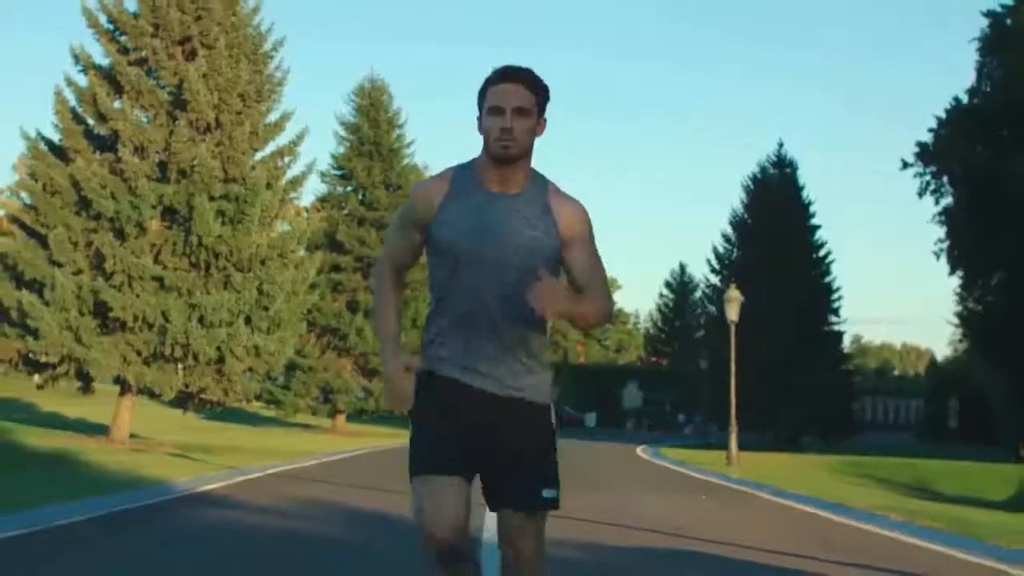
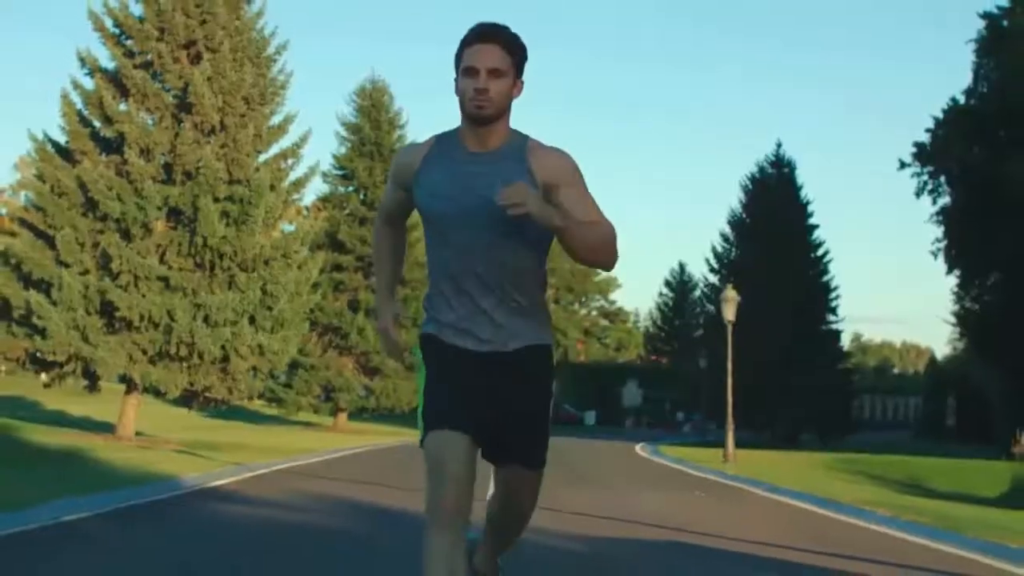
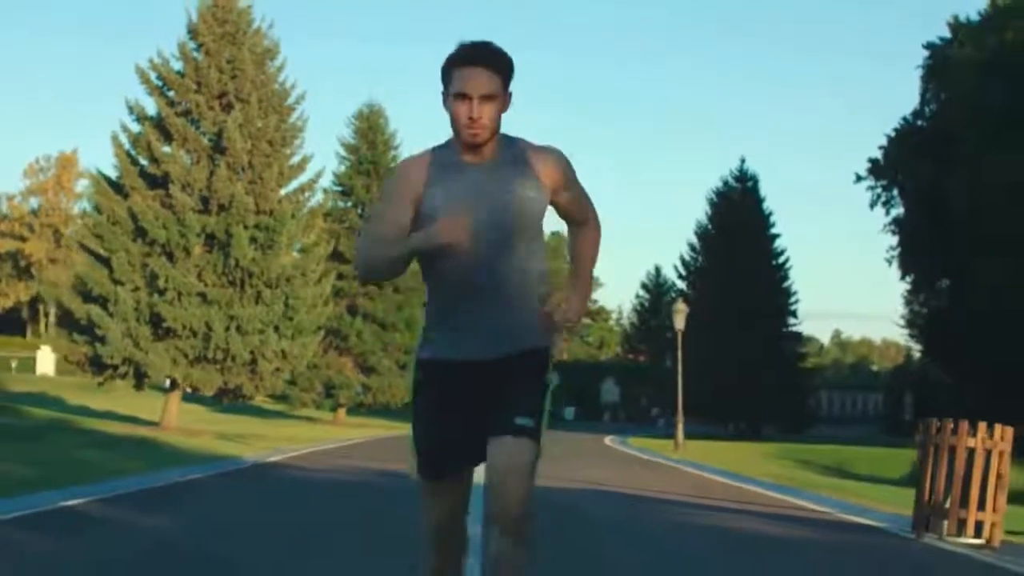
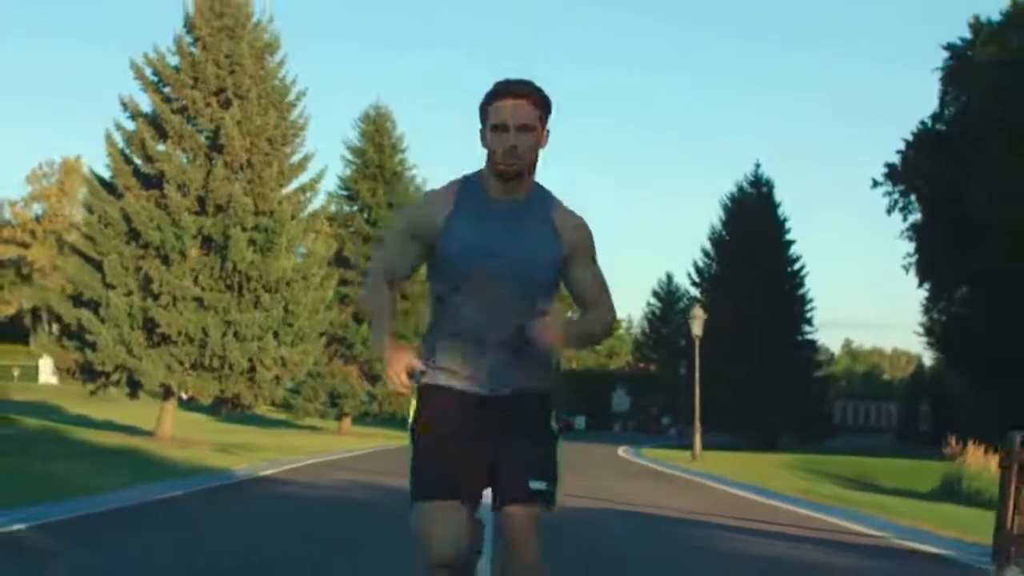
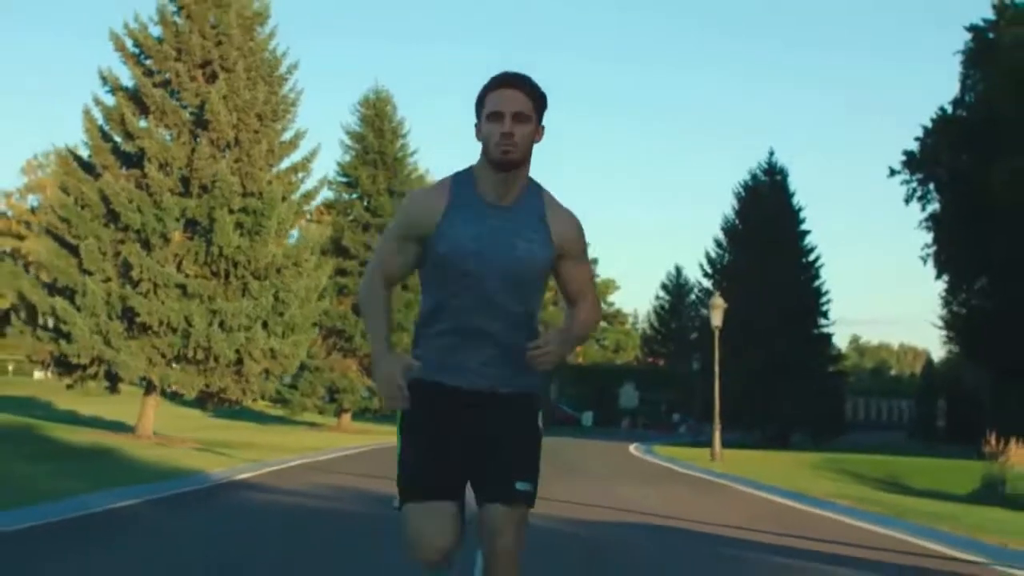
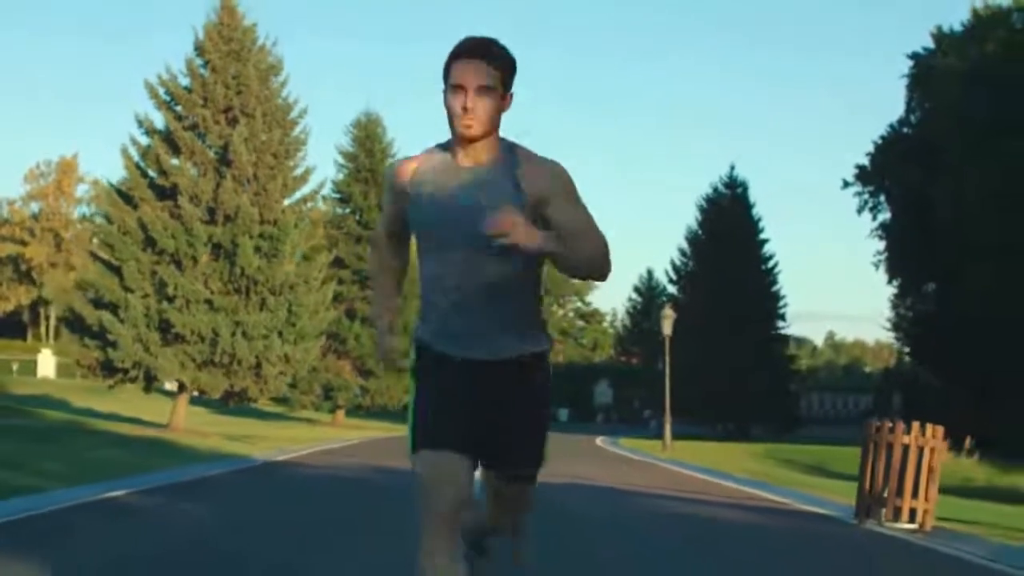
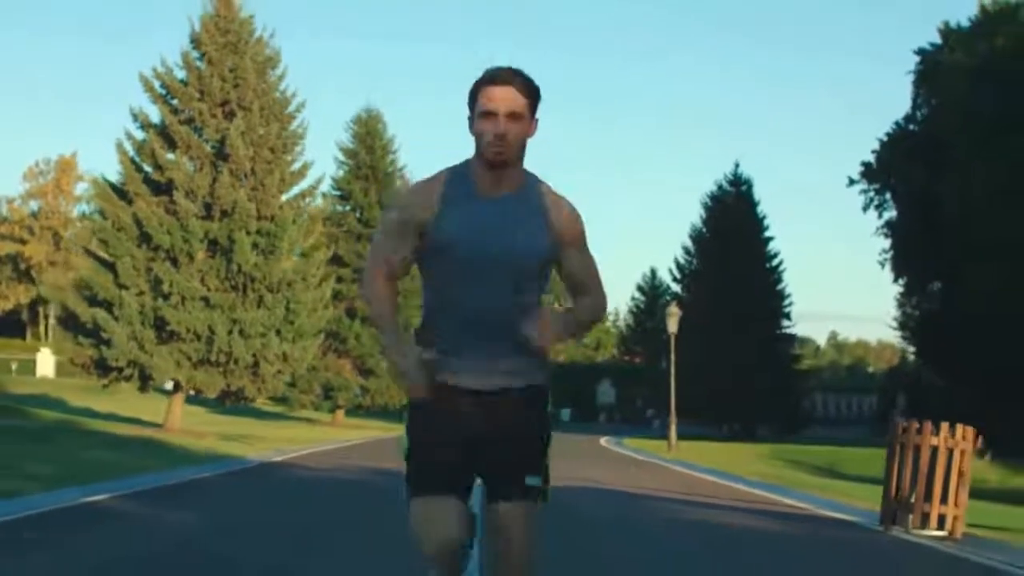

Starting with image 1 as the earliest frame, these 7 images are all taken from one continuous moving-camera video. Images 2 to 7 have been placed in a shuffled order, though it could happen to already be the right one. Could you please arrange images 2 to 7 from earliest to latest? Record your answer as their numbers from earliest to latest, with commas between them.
2, 5, 4, 3, 7, 6
